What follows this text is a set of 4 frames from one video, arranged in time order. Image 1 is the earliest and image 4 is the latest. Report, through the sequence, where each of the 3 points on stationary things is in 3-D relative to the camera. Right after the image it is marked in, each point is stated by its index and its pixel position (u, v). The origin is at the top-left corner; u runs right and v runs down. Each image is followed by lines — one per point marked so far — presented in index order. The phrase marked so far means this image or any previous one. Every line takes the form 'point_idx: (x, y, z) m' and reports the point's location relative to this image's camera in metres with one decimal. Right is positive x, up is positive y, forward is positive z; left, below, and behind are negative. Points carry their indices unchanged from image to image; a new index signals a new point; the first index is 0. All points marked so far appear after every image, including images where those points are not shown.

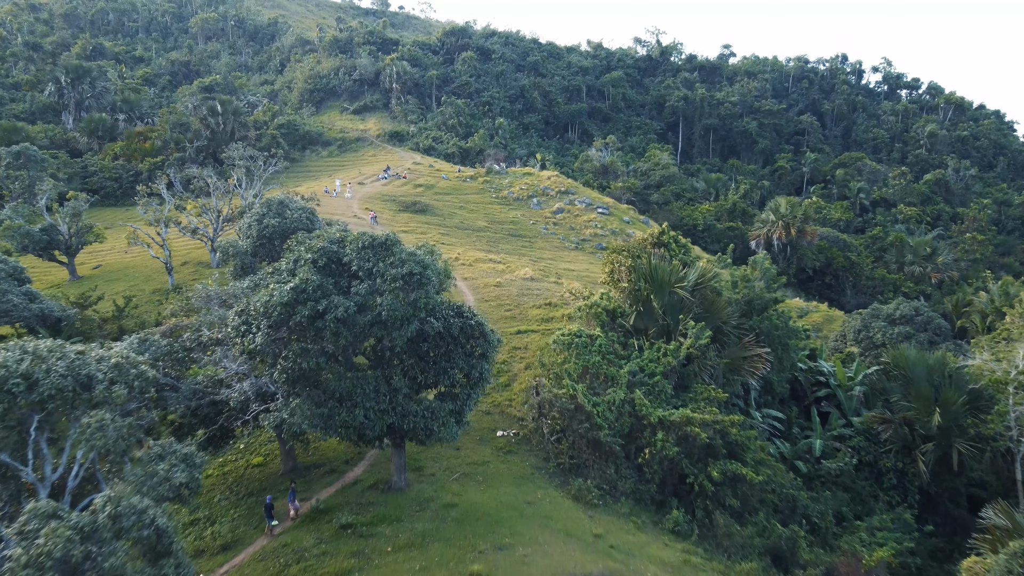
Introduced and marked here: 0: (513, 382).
0: (0.0, -2.0, +17.4) m
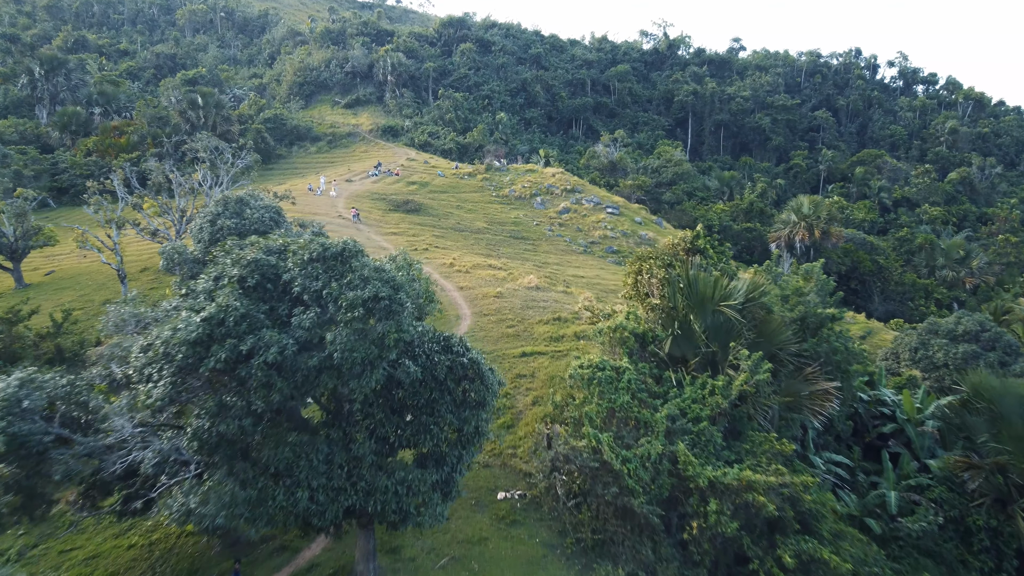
0: (+0.1, -2.3, +14.2) m
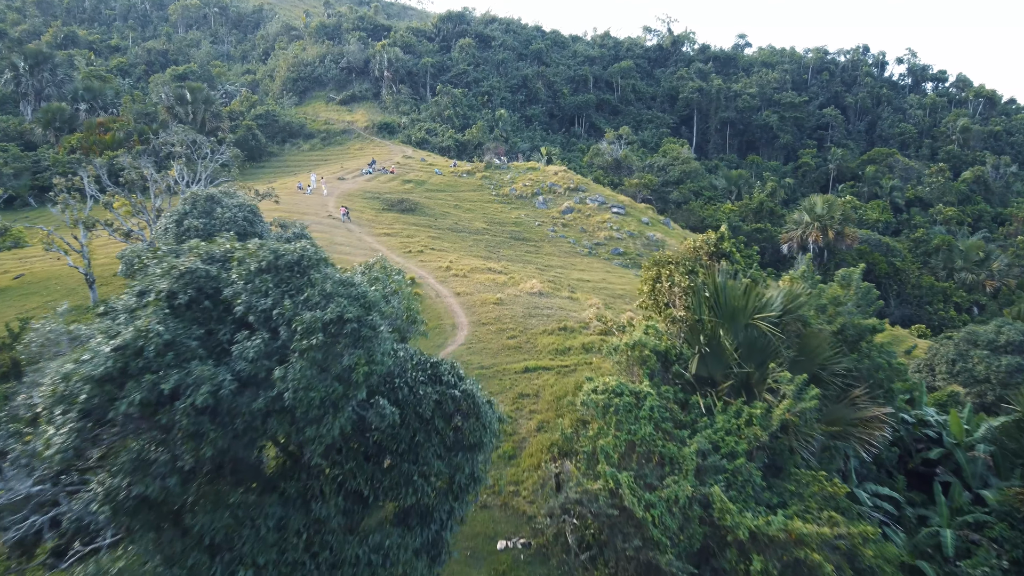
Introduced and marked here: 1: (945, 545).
0: (+0.1, -2.5, +12.4) m
1: (+6.6, -3.9, +12.4) m
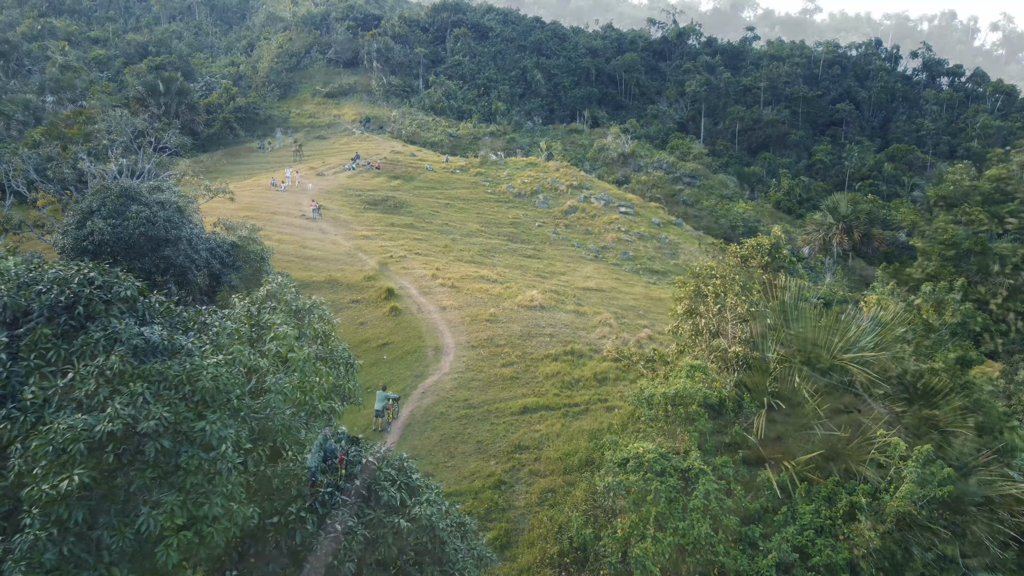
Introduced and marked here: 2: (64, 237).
0: (+0.1, -2.8, +9.2) m
1: (+6.5, -4.2, +9.2) m
2: (-6.4, +0.7, +11.6) m
